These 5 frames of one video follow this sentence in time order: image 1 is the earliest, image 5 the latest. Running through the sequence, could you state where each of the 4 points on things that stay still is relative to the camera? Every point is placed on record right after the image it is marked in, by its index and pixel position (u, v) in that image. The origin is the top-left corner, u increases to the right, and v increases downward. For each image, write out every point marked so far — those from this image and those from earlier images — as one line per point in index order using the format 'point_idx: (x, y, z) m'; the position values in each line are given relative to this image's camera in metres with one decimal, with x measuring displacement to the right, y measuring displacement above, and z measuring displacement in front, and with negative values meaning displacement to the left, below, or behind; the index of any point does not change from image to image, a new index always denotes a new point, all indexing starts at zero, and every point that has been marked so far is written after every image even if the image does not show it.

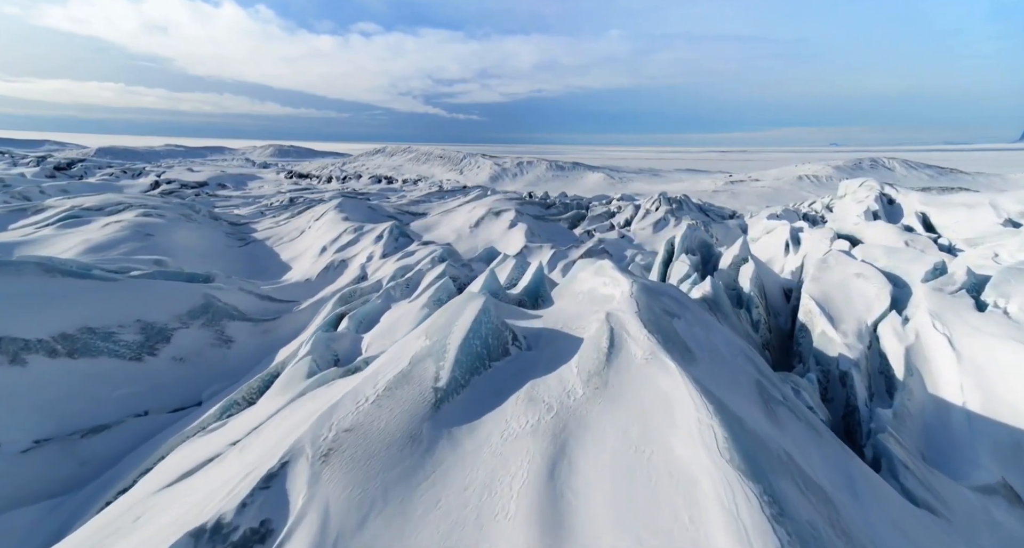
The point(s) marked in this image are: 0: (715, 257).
0: (+7.2, +0.6, +16.3) m
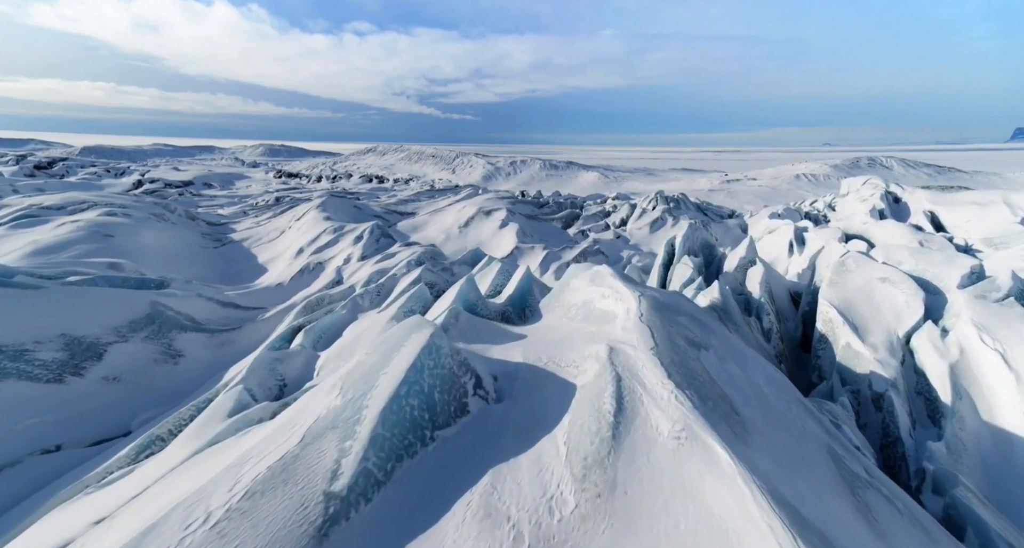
0: (+6.8, +0.5, +15.2) m
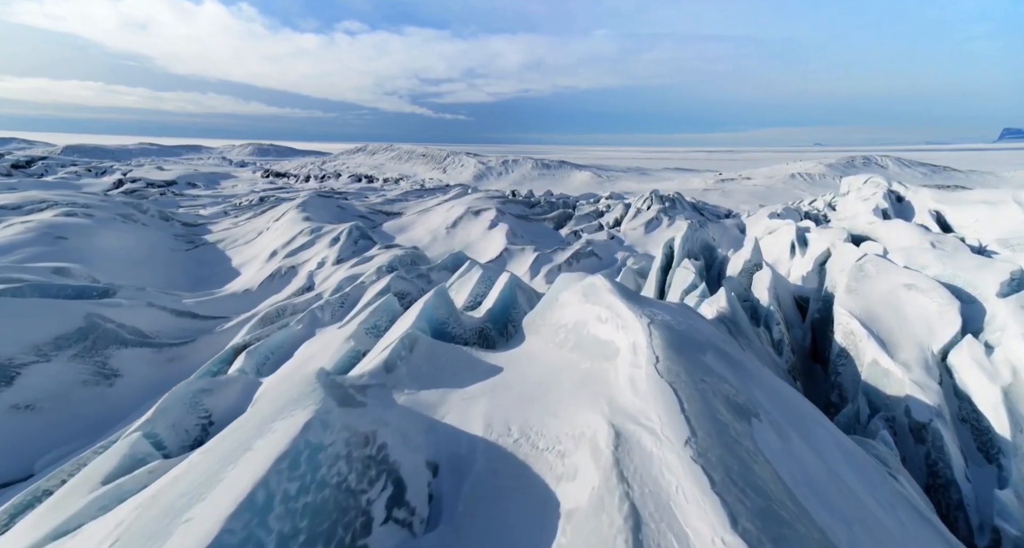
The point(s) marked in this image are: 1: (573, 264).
0: (+6.4, +0.4, +14.2) m
1: (+2.5, +0.4, +19.2) m
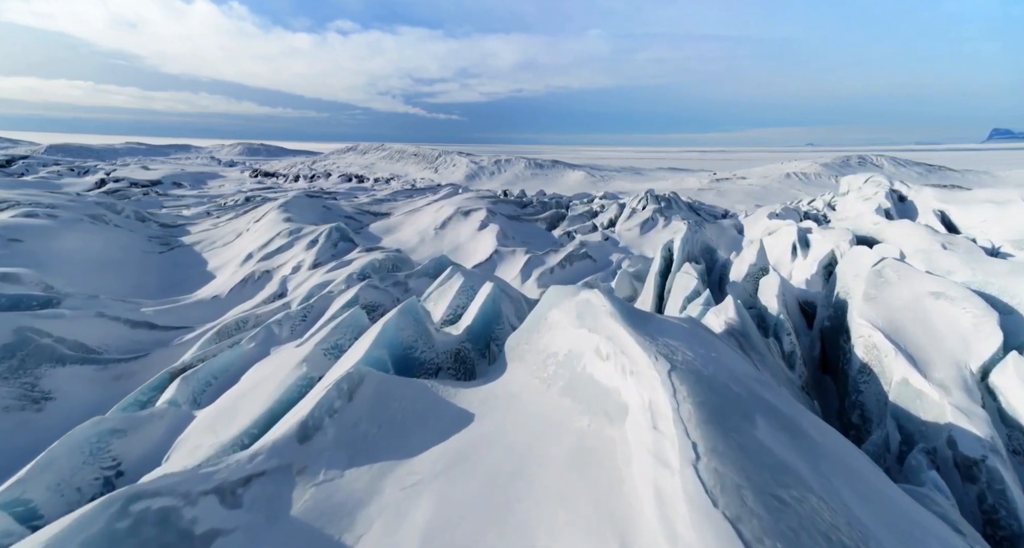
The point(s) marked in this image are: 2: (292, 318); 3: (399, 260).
0: (+6.1, +0.3, +13.4) m
1: (+2.2, +0.3, +18.4) m
2: (-3.5, -0.7, +7.2) m
3: (-3.3, +0.4, +13.3) m
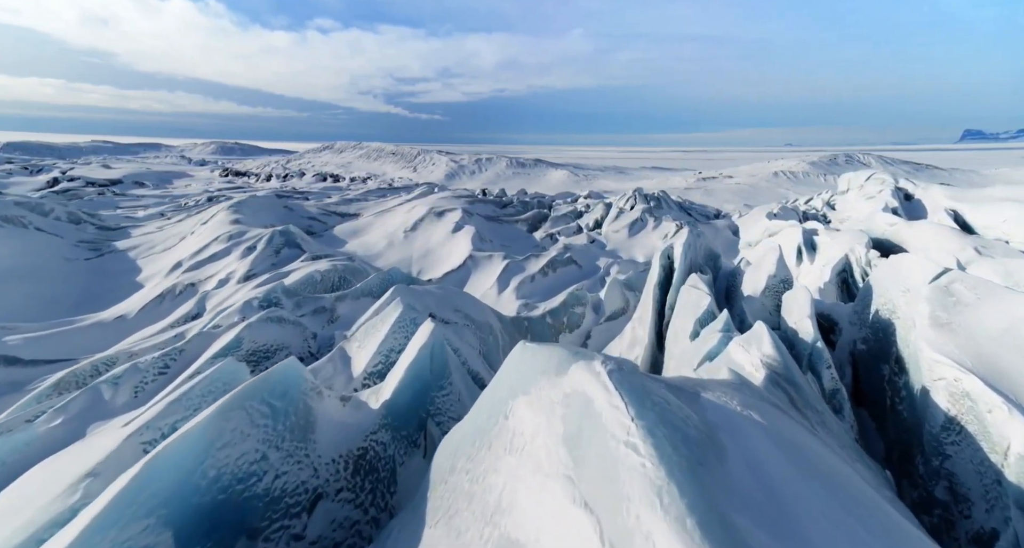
0: (+5.4, 0.0, +11.5) m
1: (+1.3, 0.0, +16.3) m
2: (-3.9, -1.0, +4.9) m
3: (-4.0, +0.1, +11.1) m
